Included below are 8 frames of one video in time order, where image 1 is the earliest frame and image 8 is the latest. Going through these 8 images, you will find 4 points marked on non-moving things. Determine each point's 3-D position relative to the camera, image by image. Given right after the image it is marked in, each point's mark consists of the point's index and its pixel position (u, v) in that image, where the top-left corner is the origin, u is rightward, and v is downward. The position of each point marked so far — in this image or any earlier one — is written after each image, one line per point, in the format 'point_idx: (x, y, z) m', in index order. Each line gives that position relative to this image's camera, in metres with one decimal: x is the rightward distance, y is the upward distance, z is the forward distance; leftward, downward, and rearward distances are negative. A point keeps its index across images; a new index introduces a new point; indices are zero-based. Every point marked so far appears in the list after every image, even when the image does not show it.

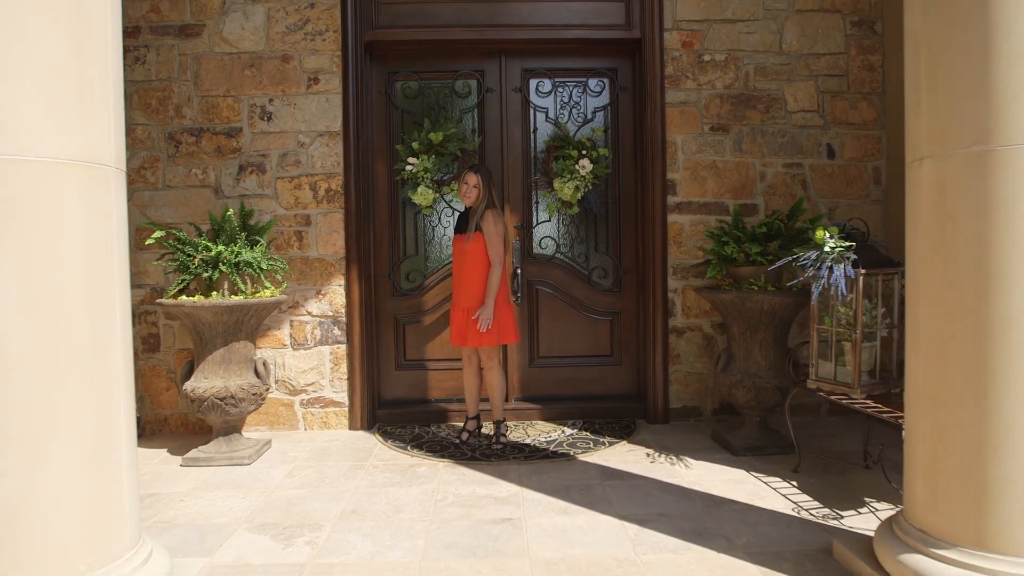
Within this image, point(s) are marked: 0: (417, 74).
0: (-0.6, +1.3, +4.1) m
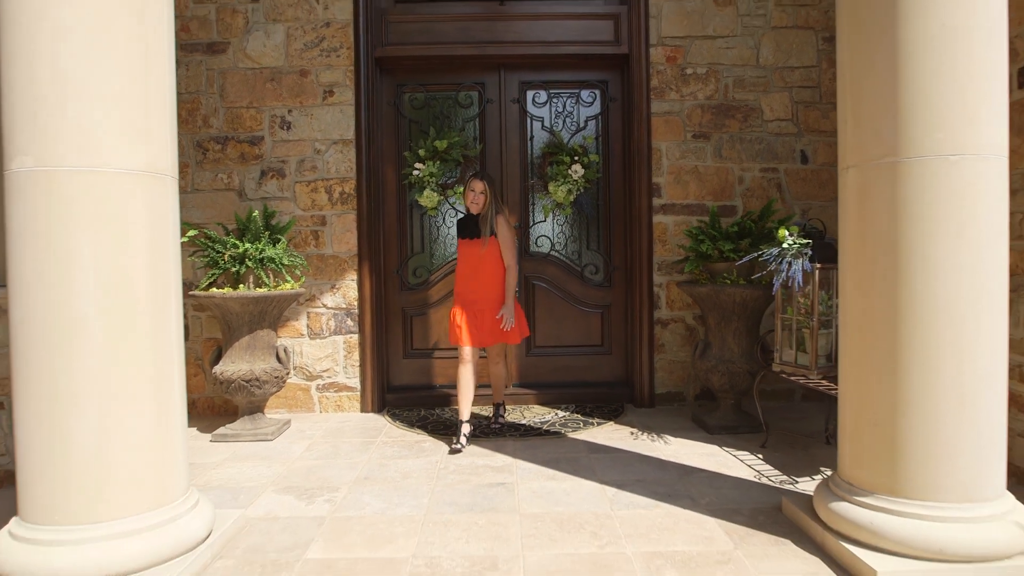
0: (-0.6, +1.3, +4.4) m
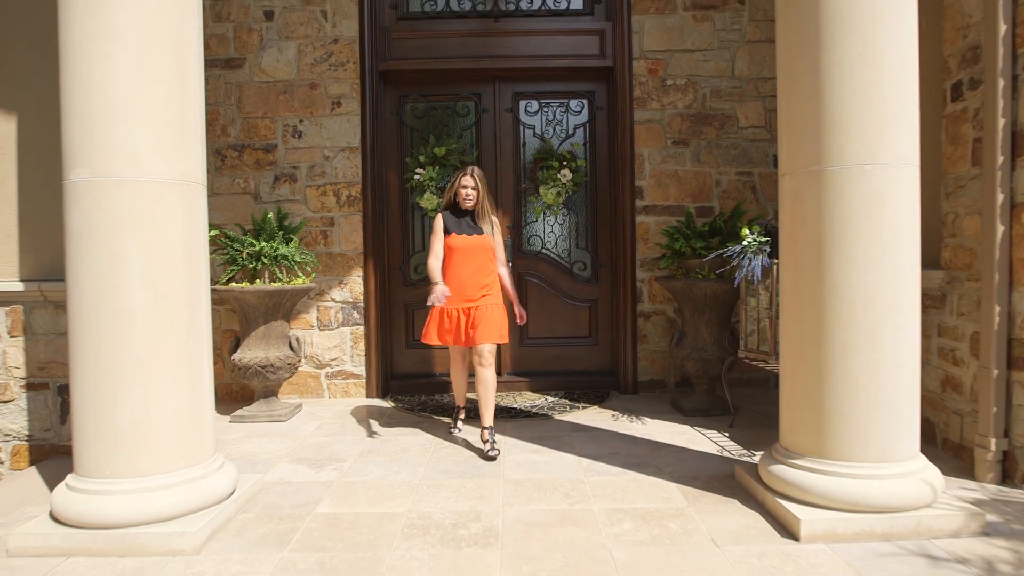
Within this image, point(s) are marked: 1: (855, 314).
0: (-0.6, +1.3, +4.8) m
1: (+1.2, -0.1, +2.4) m
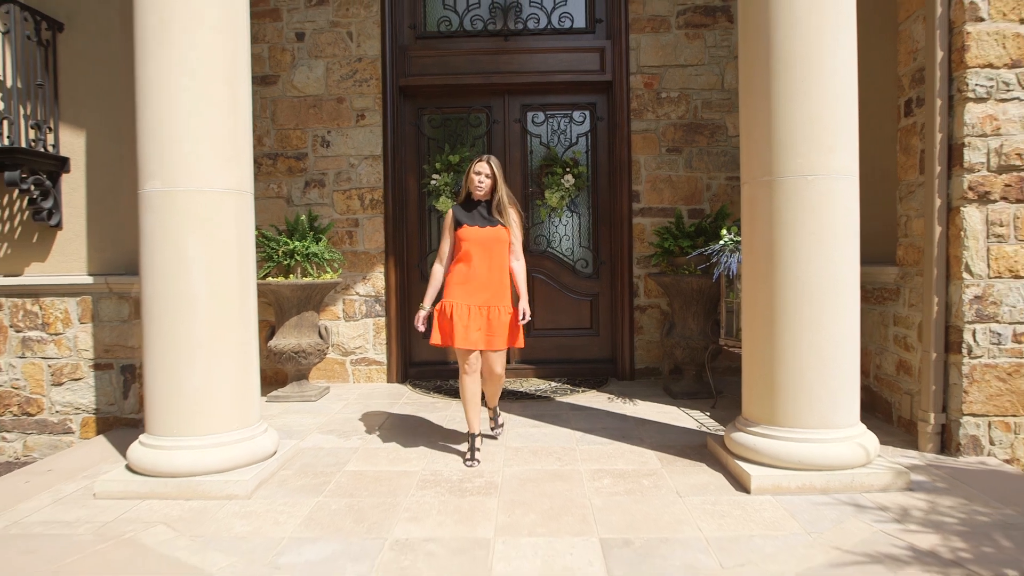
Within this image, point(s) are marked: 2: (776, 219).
0: (-0.5, +1.3, +5.2) m
1: (+1.1, -0.1, +2.8) m
2: (+1.1, +0.3, +2.8) m
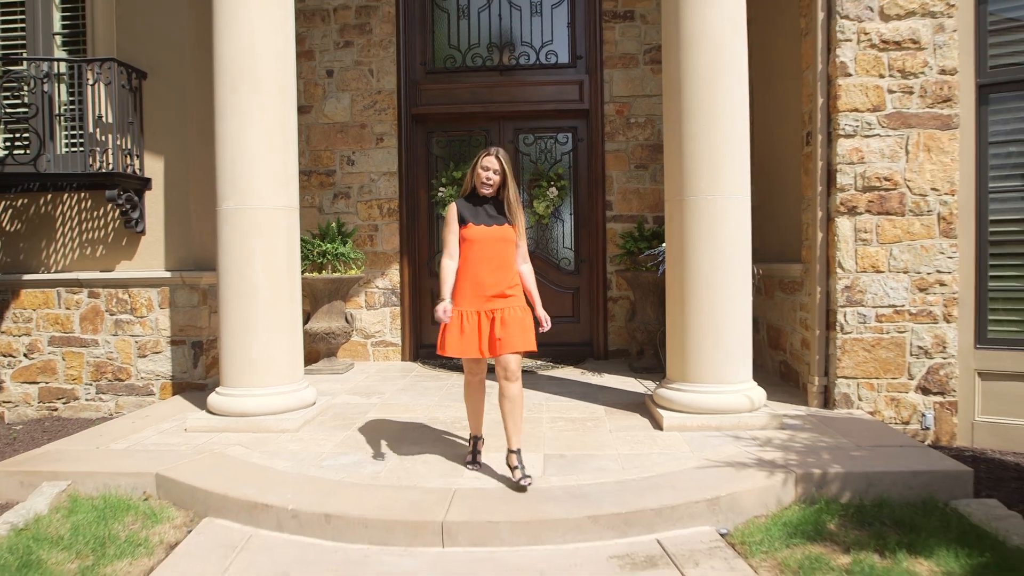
0: (-0.6, +1.4, +6.2) m
1: (+1.0, 0.0, +3.7) m
2: (+0.9, +0.3, +3.8) m
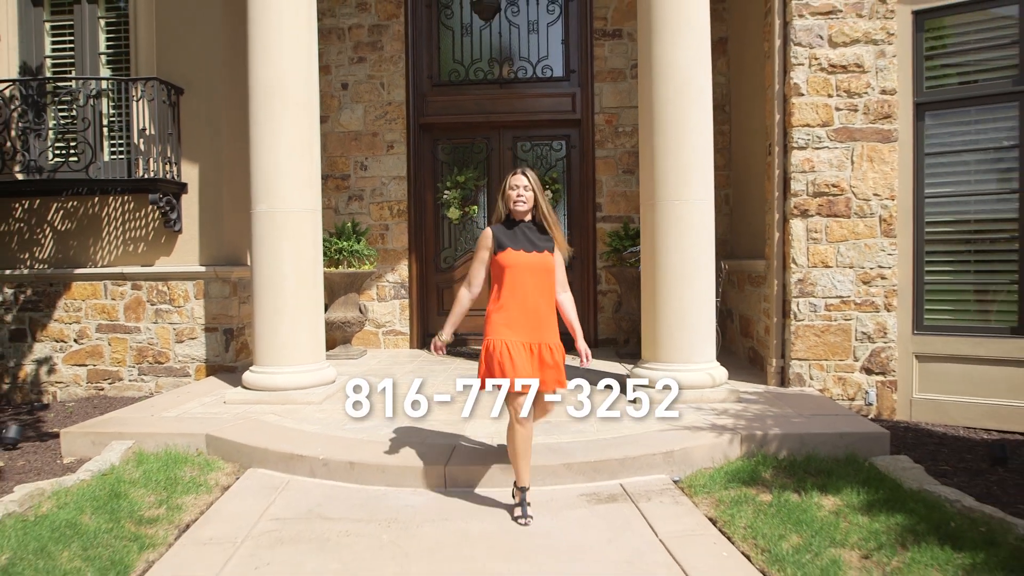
0: (-0.6, +1.5, +6.8) m
1: (+1.0, 0.0, +4.3) m
2: (+0.9, +0.4, +4.3) m
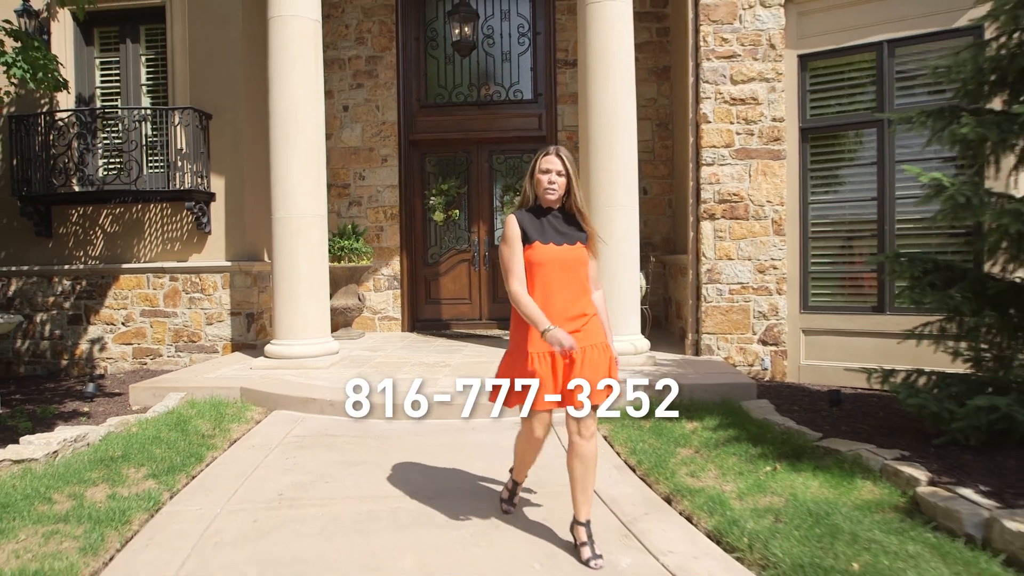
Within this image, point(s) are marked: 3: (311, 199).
0: (-0.9, +1.5, +8.0) m
1: (+0.7, +0.1, +5.5) m
2: (+0.6, +0.5, +5.5) m
3: (-1.6, +0.7, +5.6) m
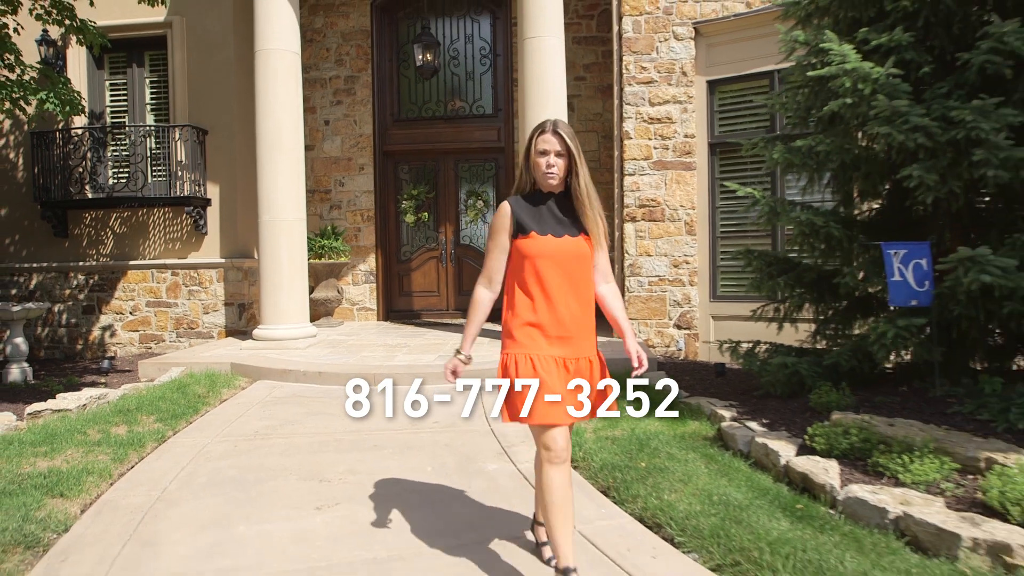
0: (-1.3, +1.6, +9.0) m
1: (+0.2, +0.2, +6.4) m
2: (+0.2, +0.5, +6.5) m
3: (-2.1, +0.8, +6.6) m
